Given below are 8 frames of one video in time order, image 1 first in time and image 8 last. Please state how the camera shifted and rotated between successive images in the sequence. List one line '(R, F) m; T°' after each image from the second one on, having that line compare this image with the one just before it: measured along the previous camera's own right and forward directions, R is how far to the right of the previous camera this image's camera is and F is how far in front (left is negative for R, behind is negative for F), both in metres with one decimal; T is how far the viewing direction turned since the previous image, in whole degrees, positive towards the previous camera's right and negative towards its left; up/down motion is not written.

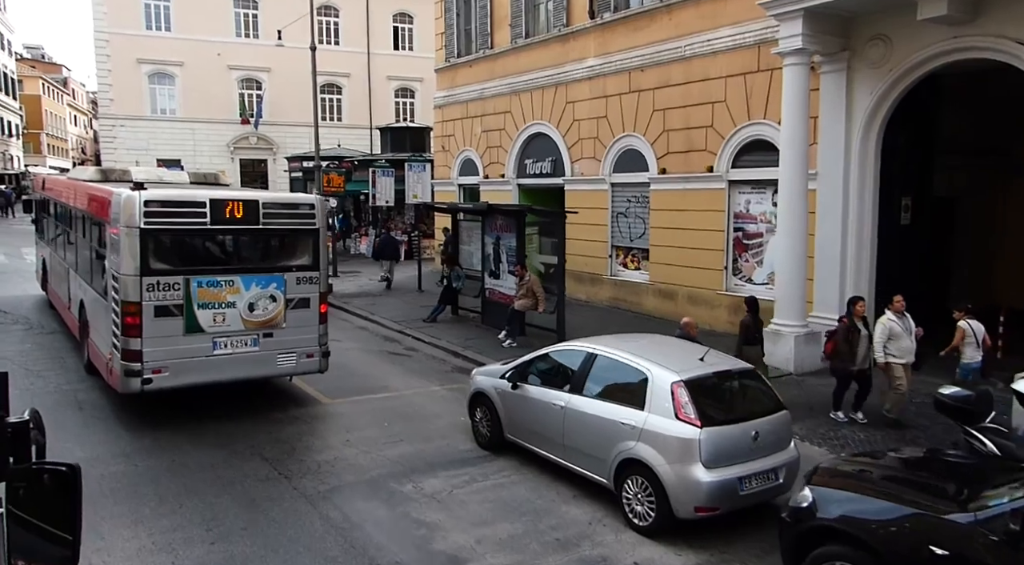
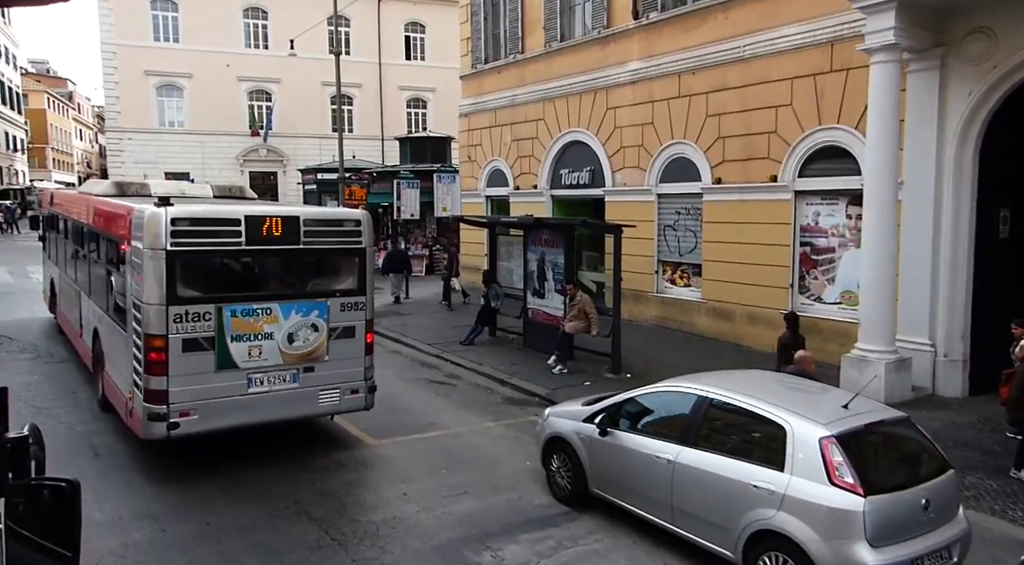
(-0.8, +1.1) m; 0°
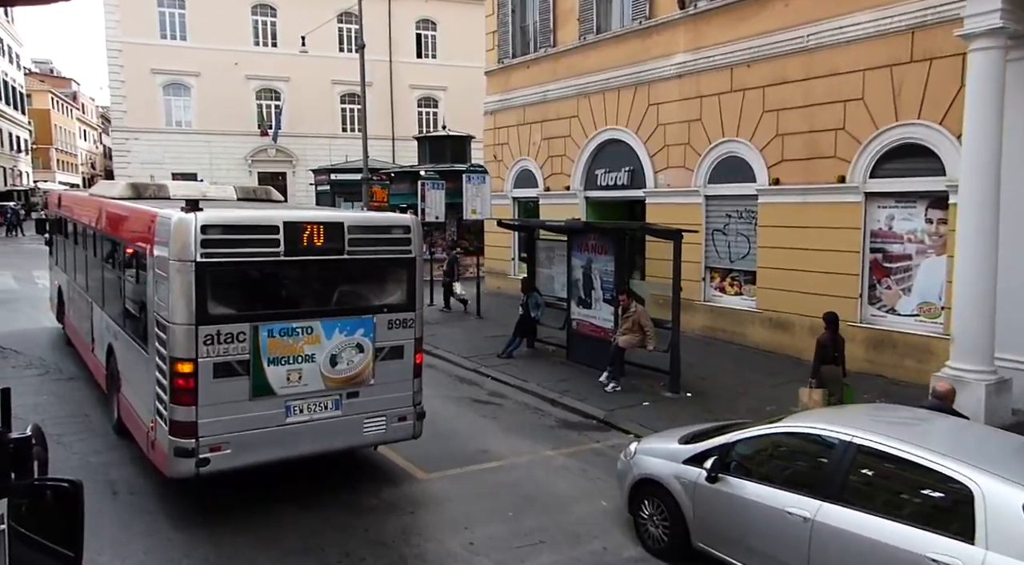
(-0.7, +1.0) m; 0°
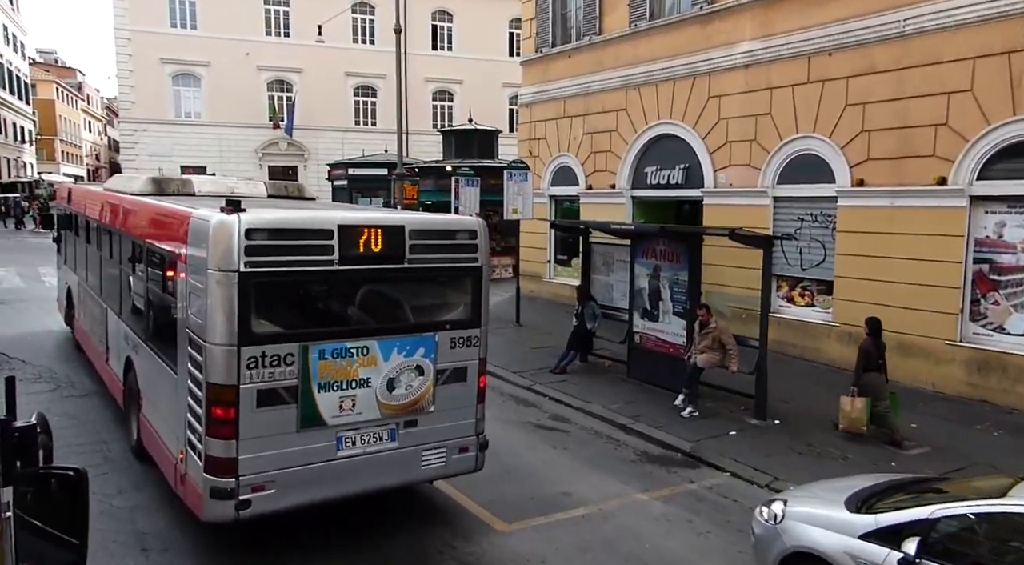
(-0.8, +1.2) m; 0°
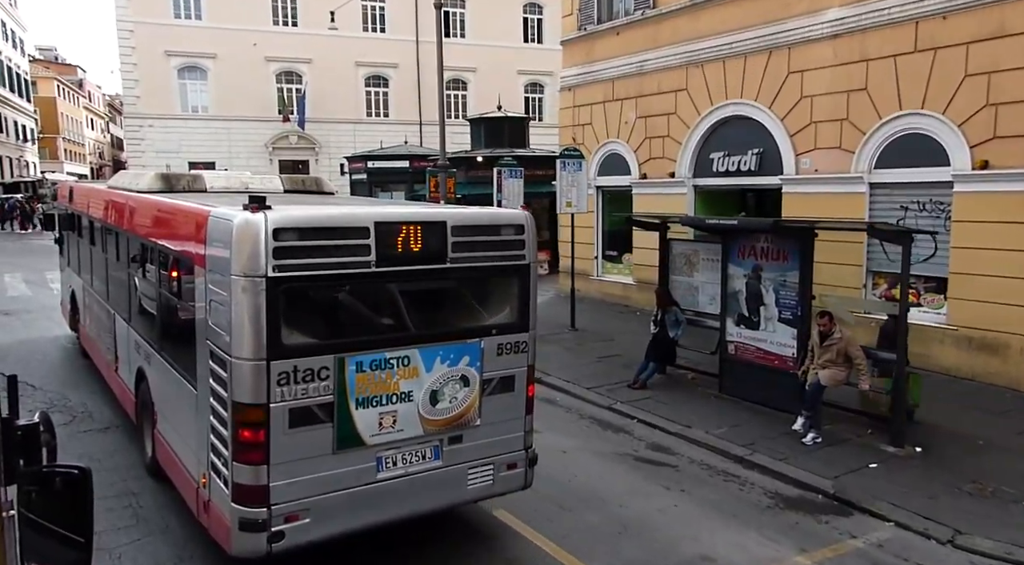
(-0.9, +1.4) m; 0°
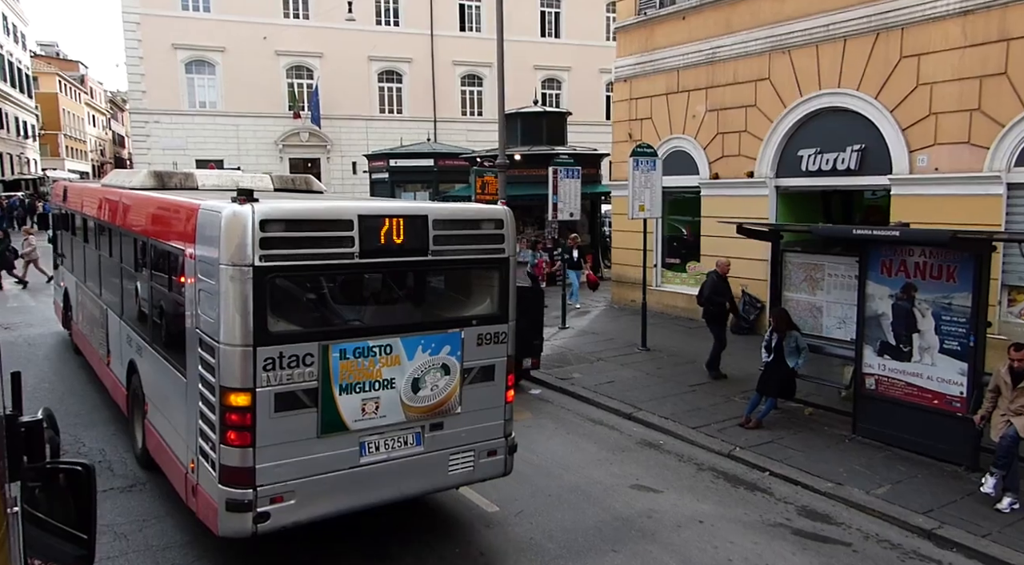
(-1.1, +1.6) m; 0°
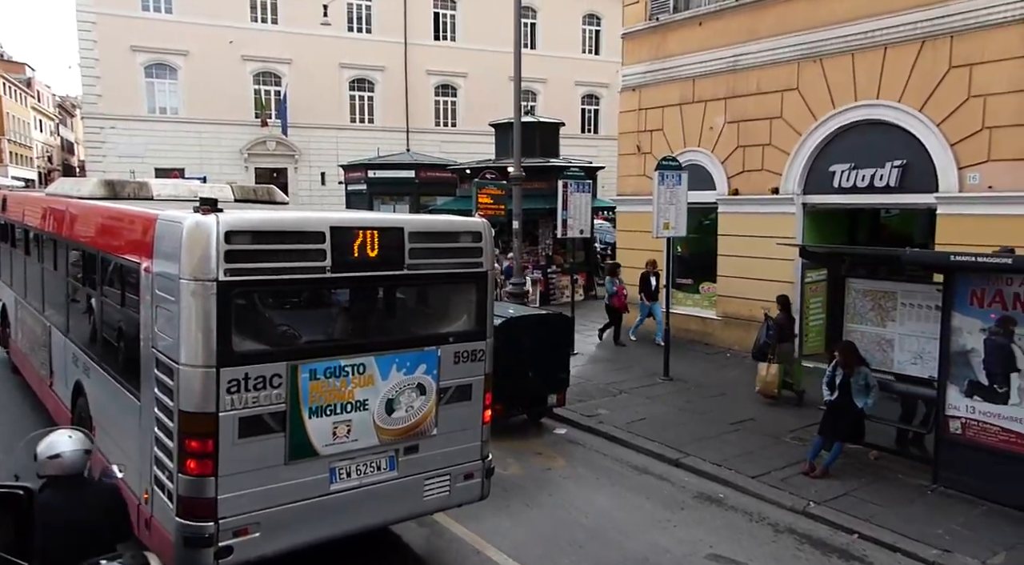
(-0.8, +1.2) m; +3°
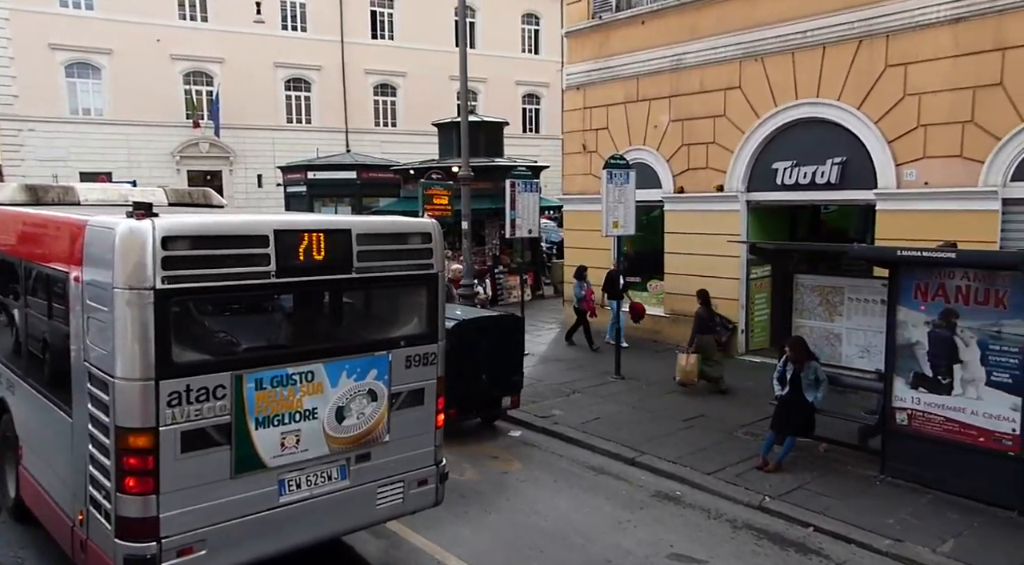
(-0.1, +0.2) m; +4°
